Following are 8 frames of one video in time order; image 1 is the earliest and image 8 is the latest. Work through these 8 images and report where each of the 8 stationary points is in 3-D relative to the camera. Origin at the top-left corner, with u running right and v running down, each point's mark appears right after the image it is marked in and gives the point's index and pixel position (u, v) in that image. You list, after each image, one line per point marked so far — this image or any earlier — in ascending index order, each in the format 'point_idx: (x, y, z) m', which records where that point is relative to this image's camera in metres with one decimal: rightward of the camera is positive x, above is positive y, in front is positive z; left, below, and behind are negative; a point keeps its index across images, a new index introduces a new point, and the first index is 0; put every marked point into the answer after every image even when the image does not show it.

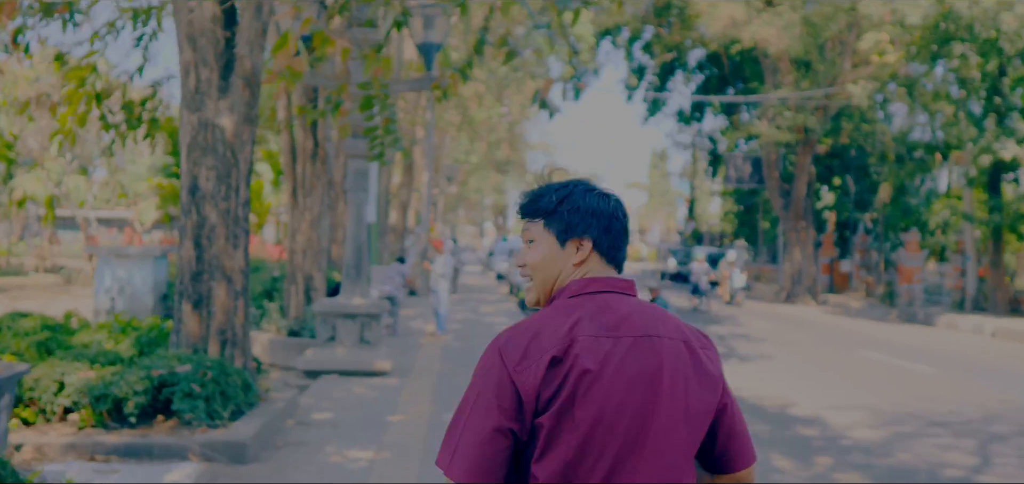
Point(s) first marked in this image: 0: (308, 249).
0: (-2.7, -0.1, +13.7) m
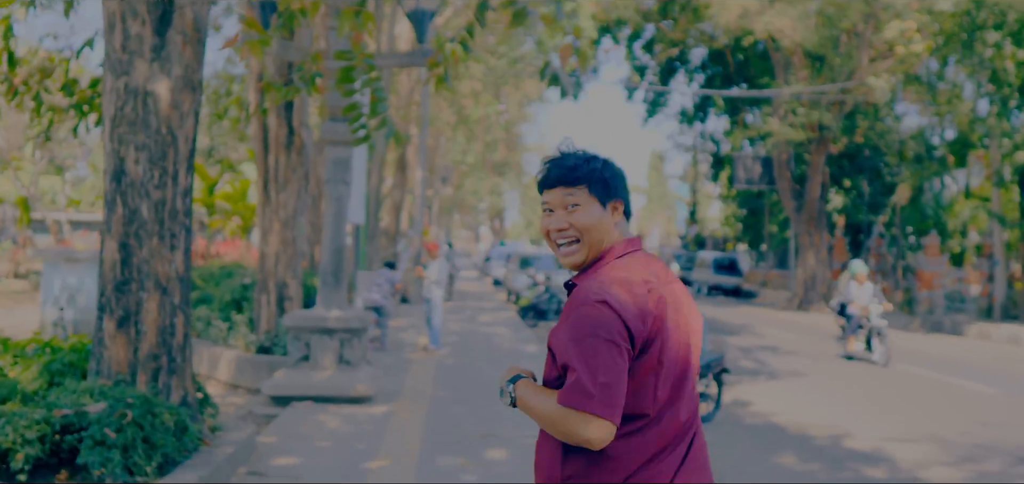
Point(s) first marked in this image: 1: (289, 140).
0: (-2.6, -0.1, +11.9) m
1: (-2.6, +1.2, +11.8) m
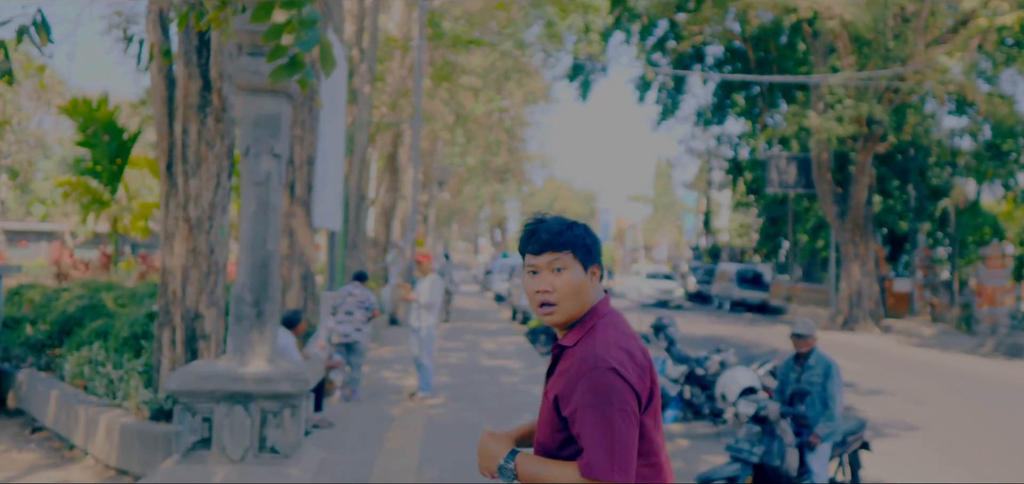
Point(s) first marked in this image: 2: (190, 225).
0: (-2.5, -0.2, +8.0) m
1: (-2.4, +1.1, +7.9) m
2: (-2.5, +0.1, +8.0) m
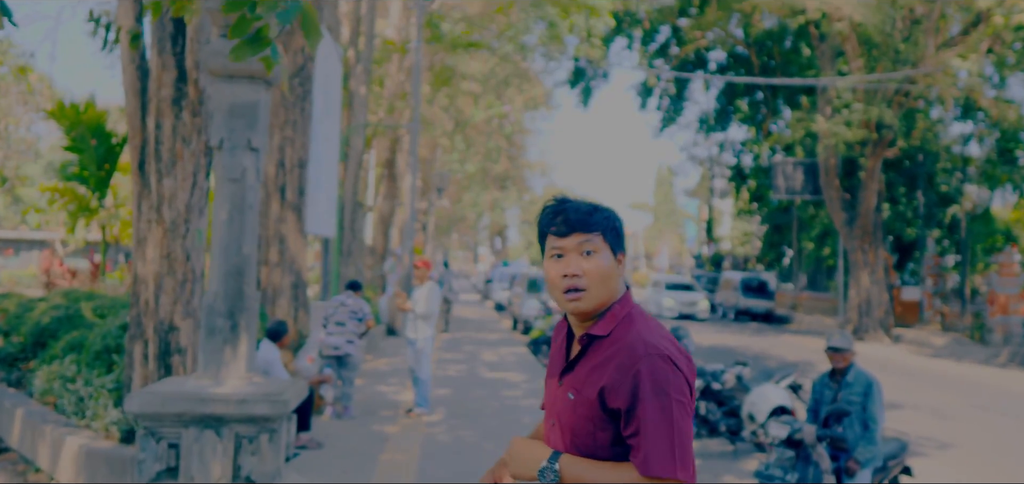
0: (-2.4, -0.2, +7.3) m
1: (-2.3, +1.1, +7.2) m
2: (-2.4, +0.1, +7.3) m
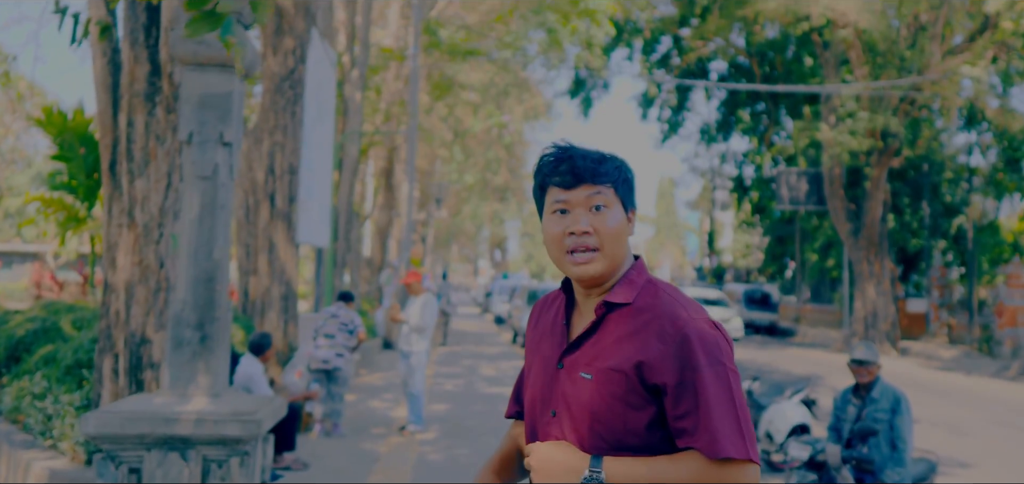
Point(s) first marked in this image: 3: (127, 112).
0: (-2.4, -0.3, +6.8) m
1: (-2.4, +1.0, +6.7) m
2: (-2.5, +0.1, +6.8) m
3: (-2.5, +0.9, +6.8) m
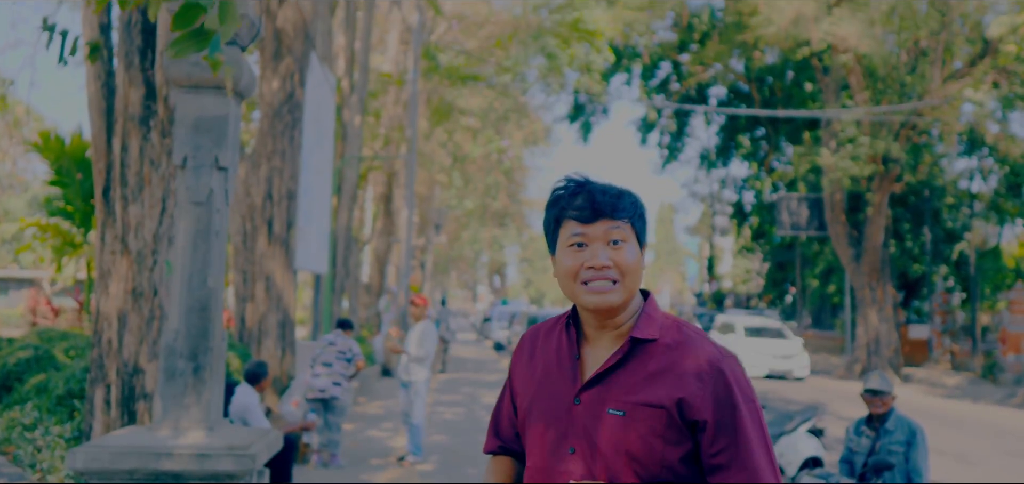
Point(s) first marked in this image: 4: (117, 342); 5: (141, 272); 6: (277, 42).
0: (-2.4, -0.5, +6.6) m
1: (-2.3, +0.8, +6.6) m
2: (-2.4, -0.1, +6.6) m
3: (-2.5, +0.7, +6.6) m
4: (-2.6, -0.6, +6.7) m
5: (-2.4, -0.2, +6.6) m
6: (-2.7, +2.3, +11.8) m
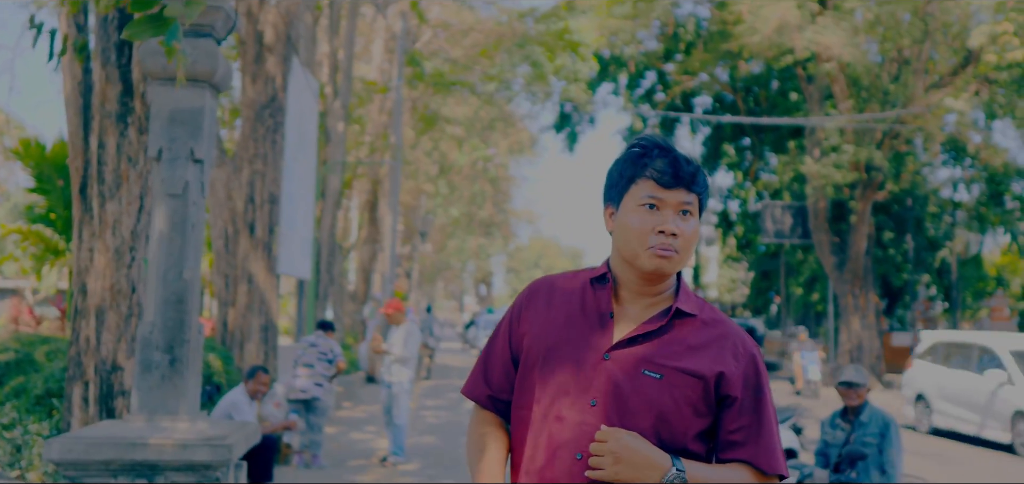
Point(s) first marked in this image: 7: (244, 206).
0: (-2.6, -0.4, +6.6) m
1: (-2.5, +0.9, +6.6) m
2: (-2.6, -0.1, +6.6) m
3: (-2.6, +0.7, +6.6) m
4: (-2.7, -0.6, +6.7) m
5: (-2.5, -0.2, +6.6) m
6: (-2.9, +2.2, +11.8) m
7: (-3.1, +0.4, +12.1) m
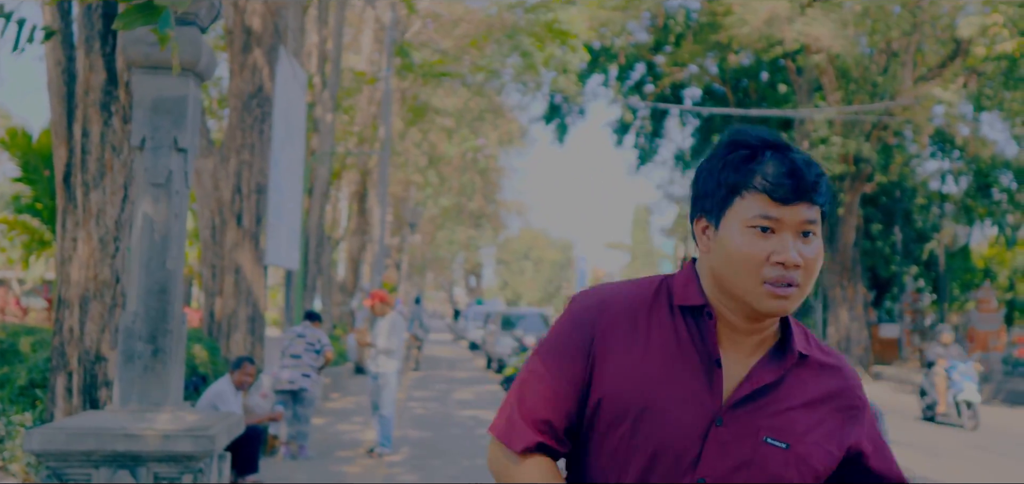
0: (-2.6, -0.4, +6.6) m
1: (-2.6, +0.9, +6.5) m
2: (-2.7, 0.0, +6.6) m
3: (-2.7, +0.8, +6.6) m
4: (-2.8, -0.6, +6.6) m
5: (-2.6, -0.1, +6.6) m
6: (-3.0, +2.3, +11.7) m
7: (-3.3, +0.5, +12.1) m
